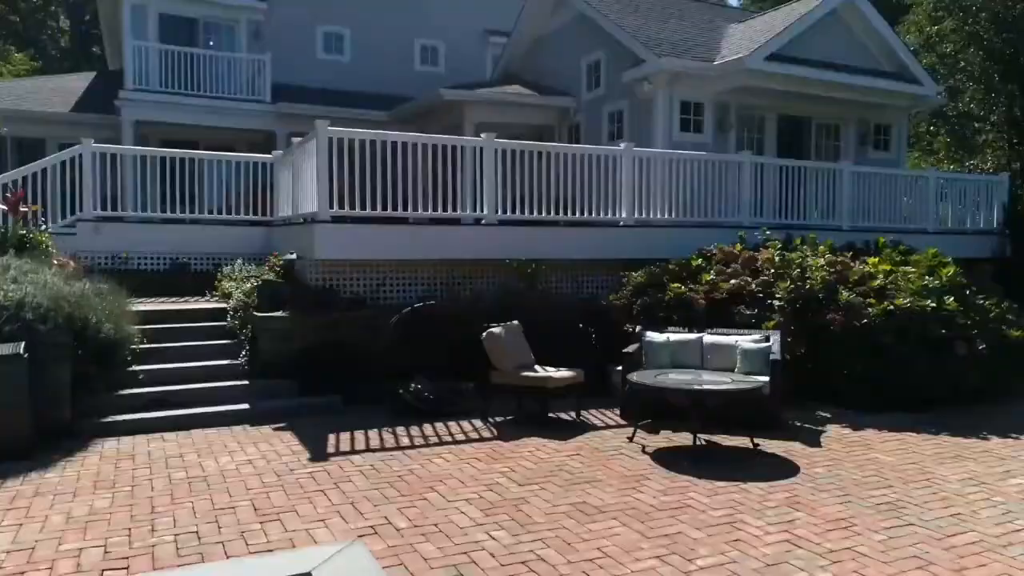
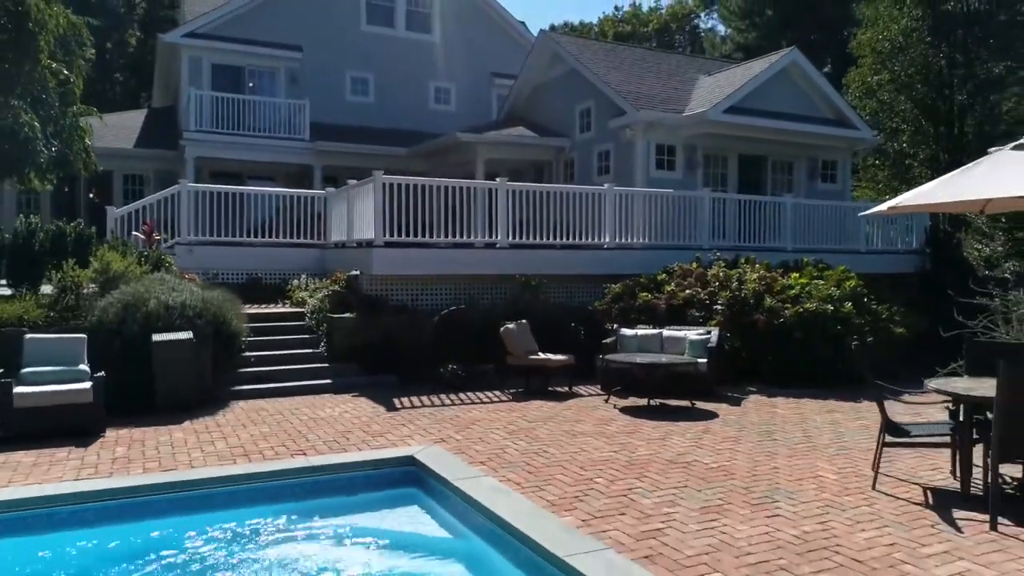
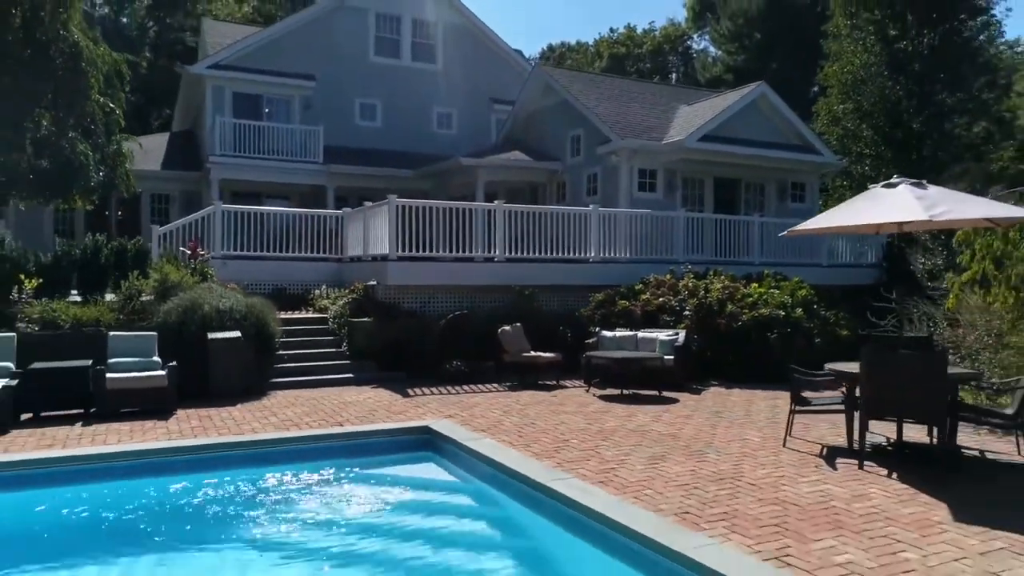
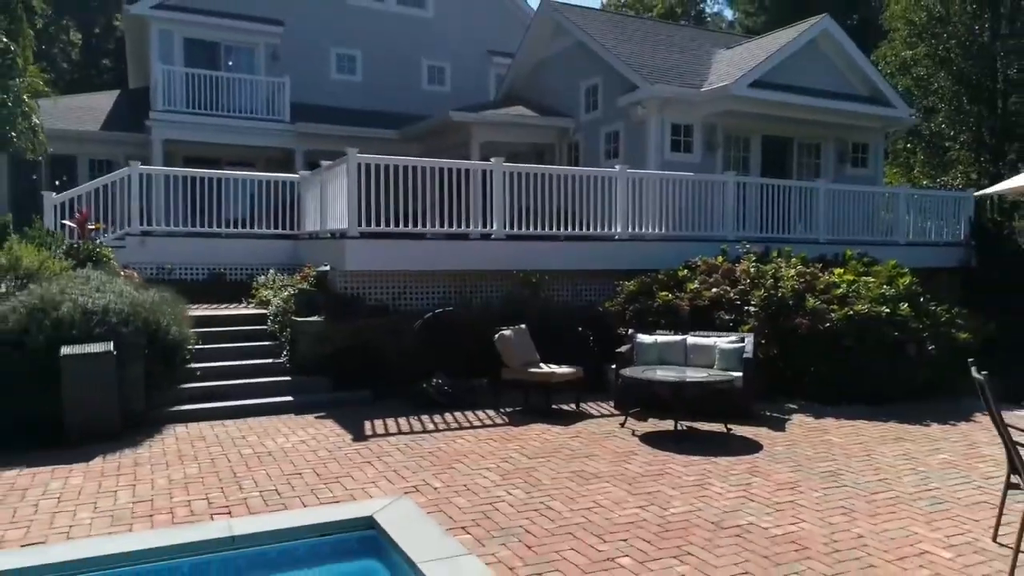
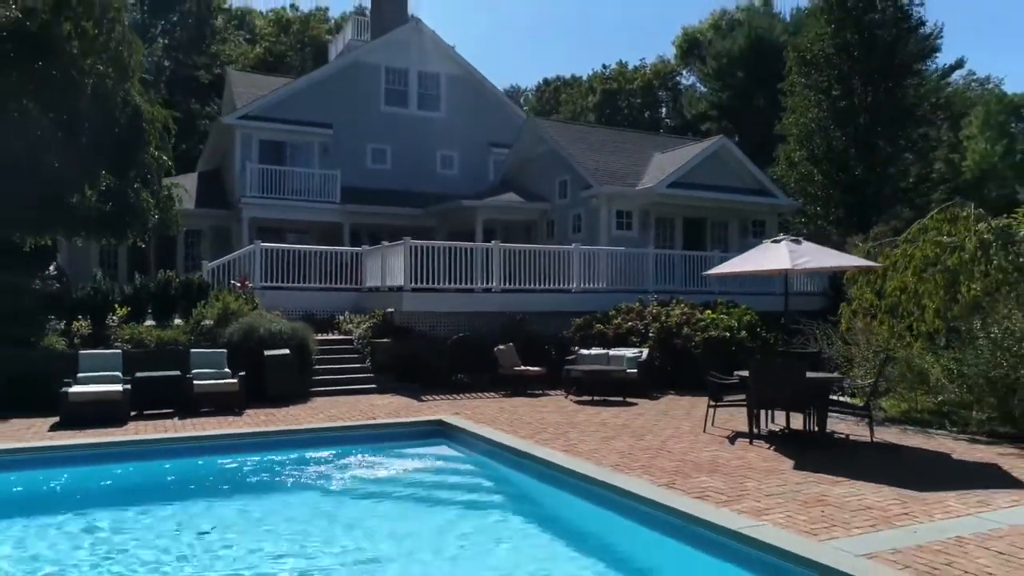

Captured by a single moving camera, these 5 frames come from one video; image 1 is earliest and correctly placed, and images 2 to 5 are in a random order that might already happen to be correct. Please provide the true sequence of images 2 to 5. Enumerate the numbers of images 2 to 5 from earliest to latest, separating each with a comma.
4, 2, 3, 5
